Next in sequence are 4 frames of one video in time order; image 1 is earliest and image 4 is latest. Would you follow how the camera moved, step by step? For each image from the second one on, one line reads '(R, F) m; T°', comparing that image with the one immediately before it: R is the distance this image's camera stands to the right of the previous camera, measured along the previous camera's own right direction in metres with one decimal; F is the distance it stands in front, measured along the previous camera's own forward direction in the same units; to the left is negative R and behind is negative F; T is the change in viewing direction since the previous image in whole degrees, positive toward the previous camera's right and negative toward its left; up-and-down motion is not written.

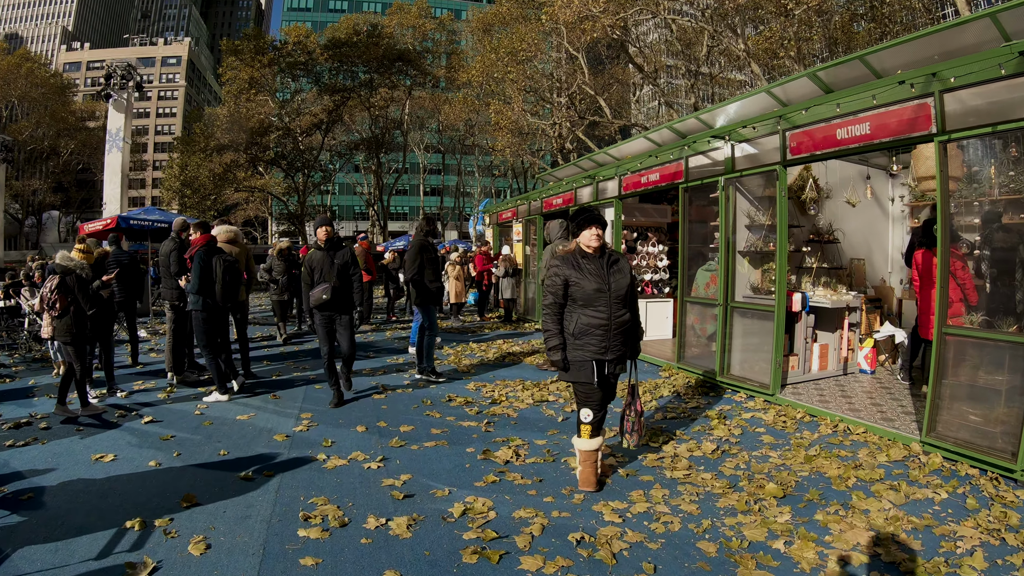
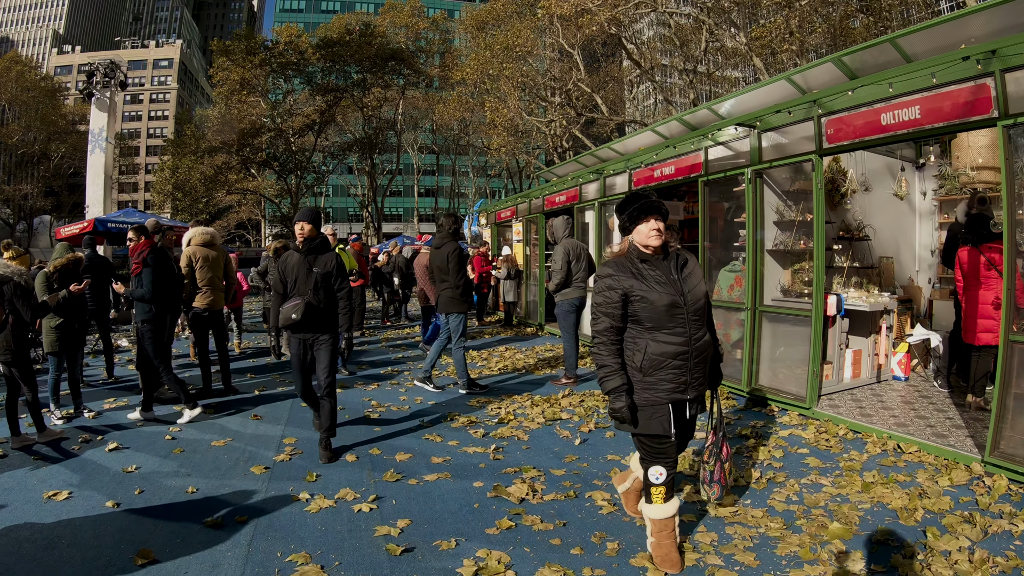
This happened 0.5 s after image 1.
(-0.1, +0.6) m; 0°
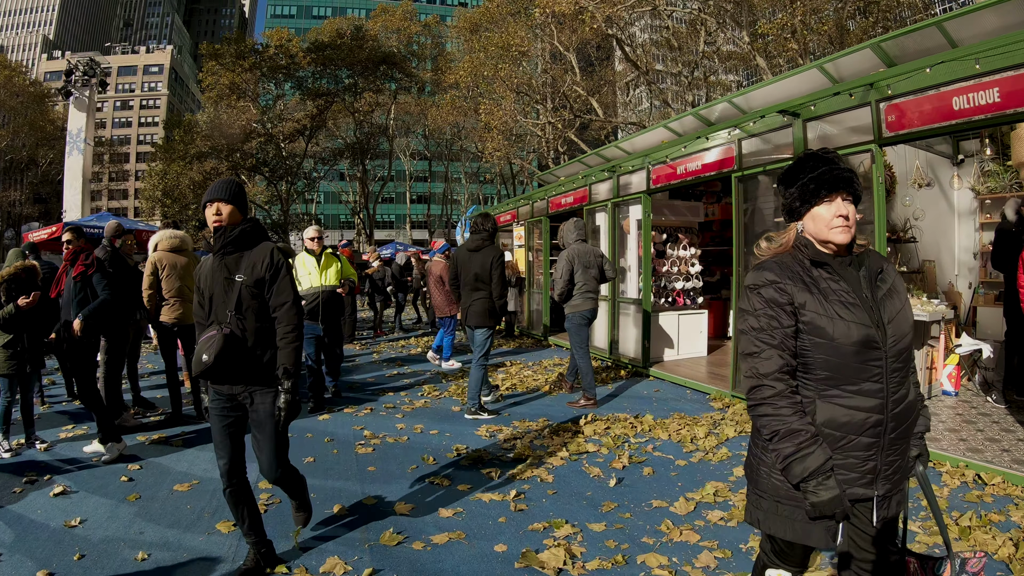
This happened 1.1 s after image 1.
(-0.2, +0.7) m; +1°
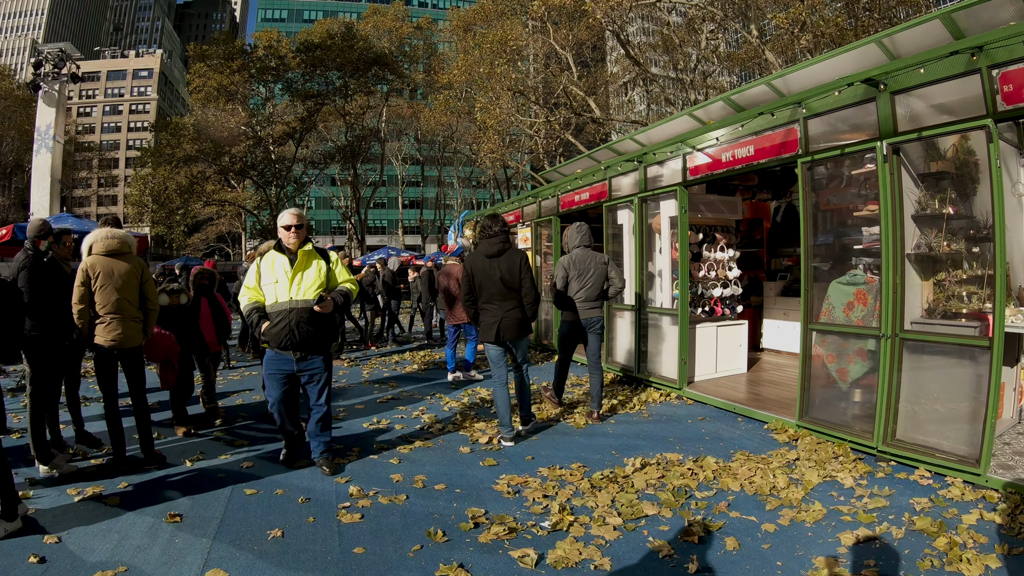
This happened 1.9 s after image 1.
(-0.2, +0.9) m; +1°
